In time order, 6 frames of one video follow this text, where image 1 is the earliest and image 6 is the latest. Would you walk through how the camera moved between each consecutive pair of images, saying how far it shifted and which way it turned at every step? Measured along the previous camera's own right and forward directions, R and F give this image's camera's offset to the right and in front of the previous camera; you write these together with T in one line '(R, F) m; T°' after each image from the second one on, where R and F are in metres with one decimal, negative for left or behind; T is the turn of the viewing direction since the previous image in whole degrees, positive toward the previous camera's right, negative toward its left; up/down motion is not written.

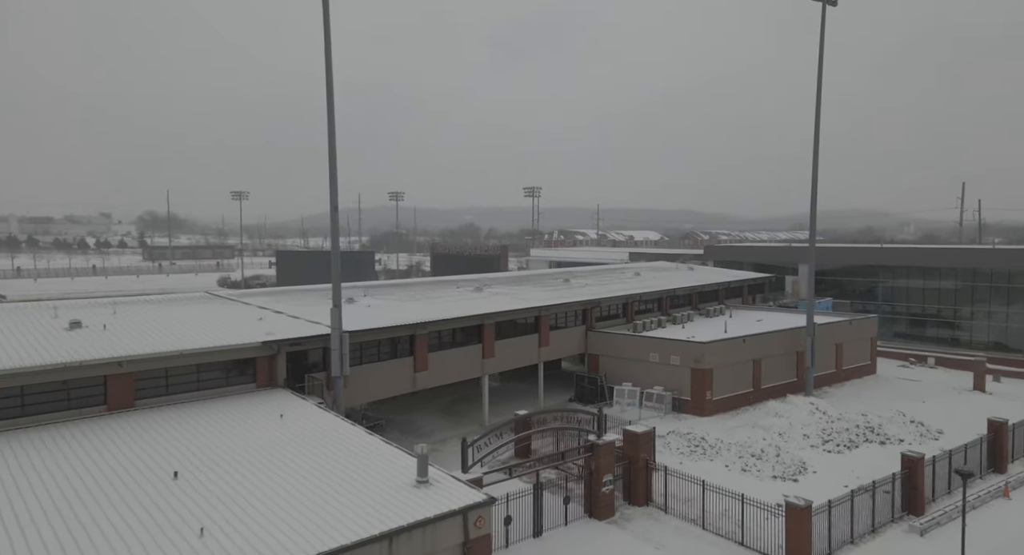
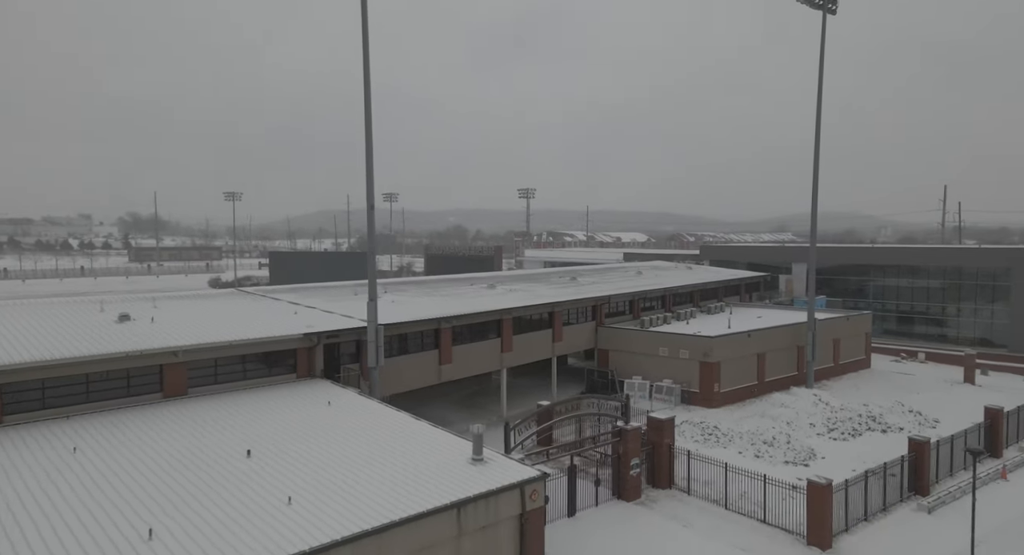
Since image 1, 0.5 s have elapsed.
(-1.5, -1.1) m; +1°
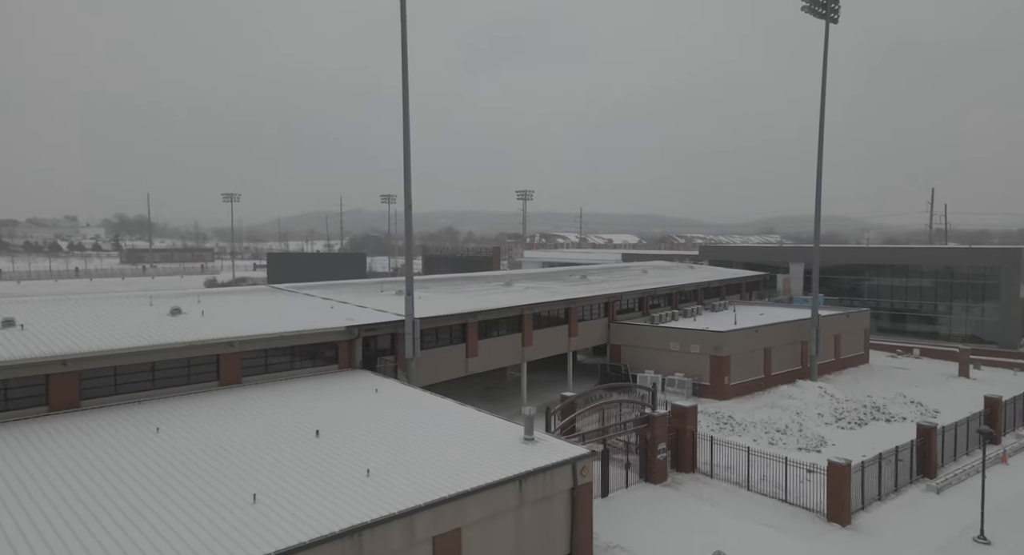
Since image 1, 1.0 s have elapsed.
(-1.5, -1.2) m; +1°
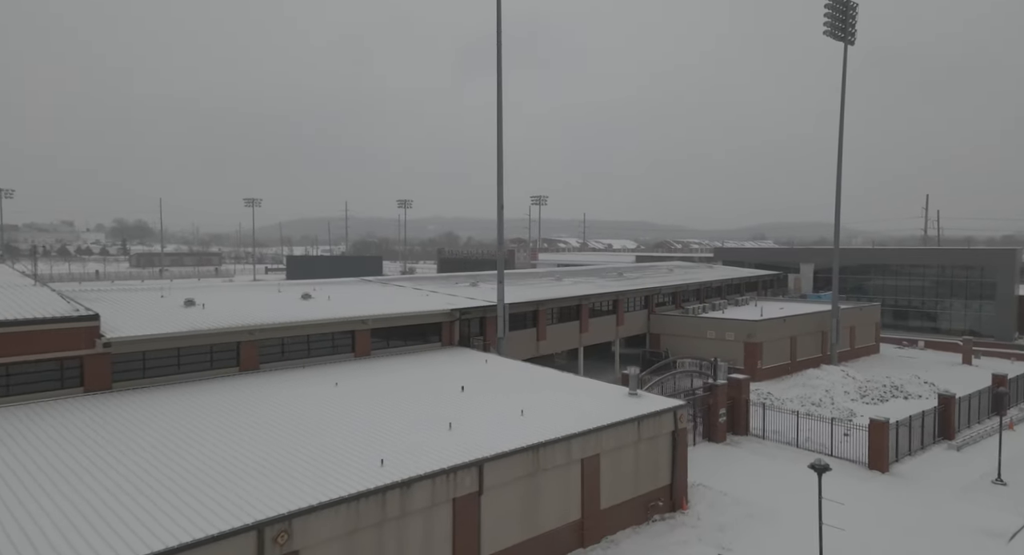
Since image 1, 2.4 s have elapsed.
(-3.4, -3.7) m; +1°
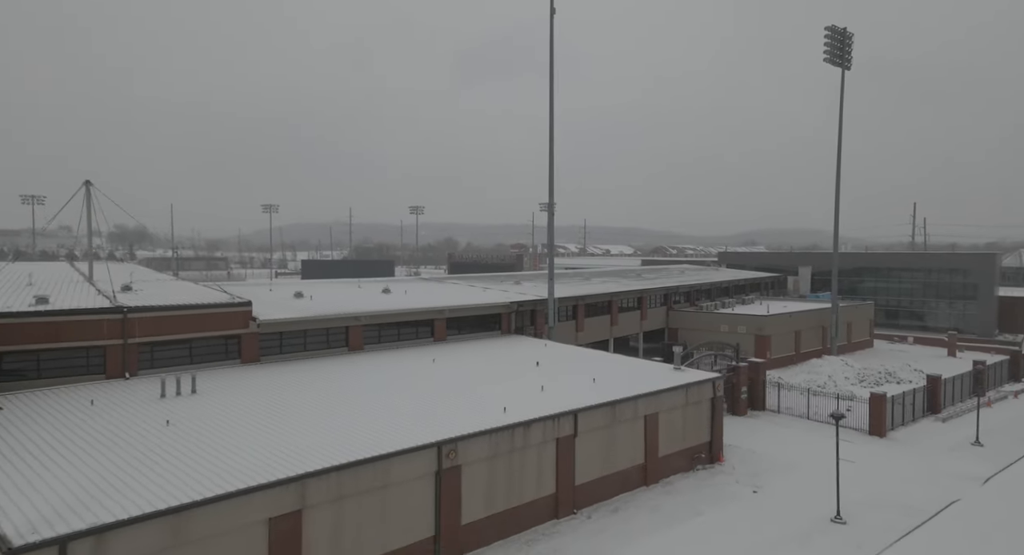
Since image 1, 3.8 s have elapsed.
(-2.6, -4.4) m; +1°
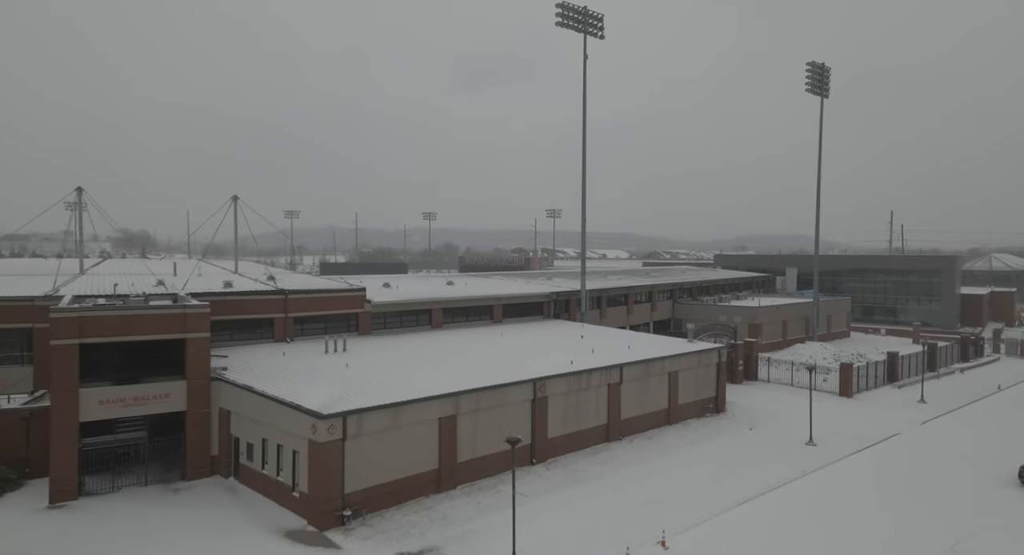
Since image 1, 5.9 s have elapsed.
(-2.6, -7.1) m; +1°
